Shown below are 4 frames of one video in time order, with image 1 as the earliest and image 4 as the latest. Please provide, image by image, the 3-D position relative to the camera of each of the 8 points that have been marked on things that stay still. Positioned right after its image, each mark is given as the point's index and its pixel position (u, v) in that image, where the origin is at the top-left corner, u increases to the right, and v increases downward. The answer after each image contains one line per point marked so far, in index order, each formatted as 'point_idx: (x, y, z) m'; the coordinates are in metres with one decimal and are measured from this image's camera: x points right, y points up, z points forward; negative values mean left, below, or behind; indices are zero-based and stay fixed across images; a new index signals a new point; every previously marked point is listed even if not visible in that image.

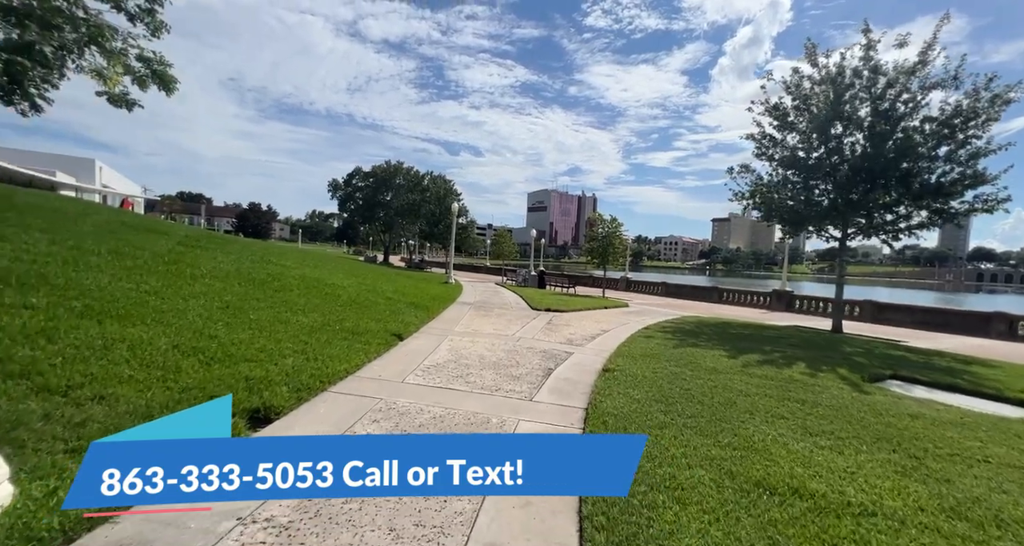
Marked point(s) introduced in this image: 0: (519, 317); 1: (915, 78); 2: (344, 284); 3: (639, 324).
0: (+0.2, -1.2, +12.4) m
1: (+7.5, +3.6, +8.7) m
2: (-4.1, -0.3, +11.2) m
3: (+3.3, -1.4, +12.2) m
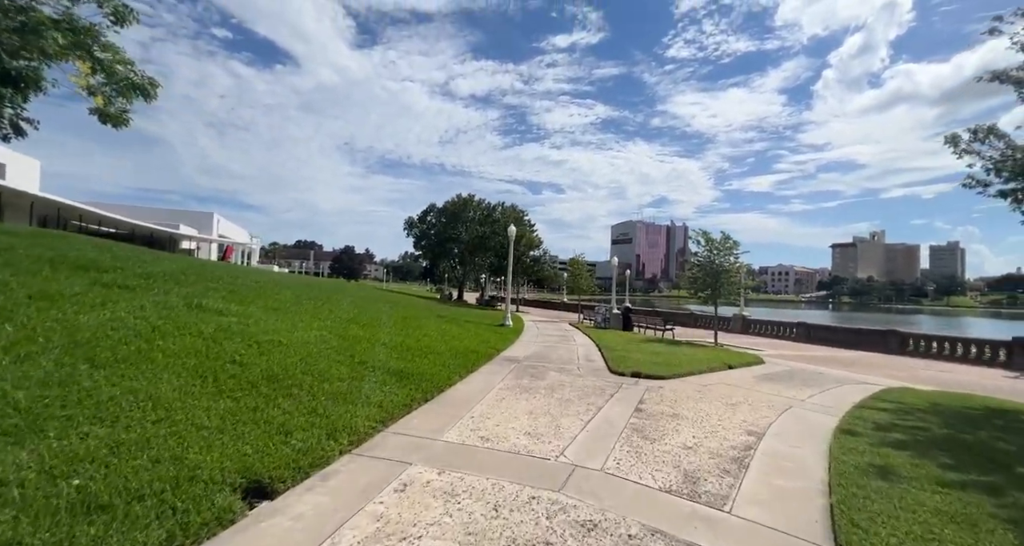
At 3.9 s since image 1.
0: (+1.2, -1.9, +7.4) m
1: (+7.7, +3.4, +2.8) m
2: (-3.2, -1.0, +7.0) m
3: (+4.2, -2.1, +6.6) m
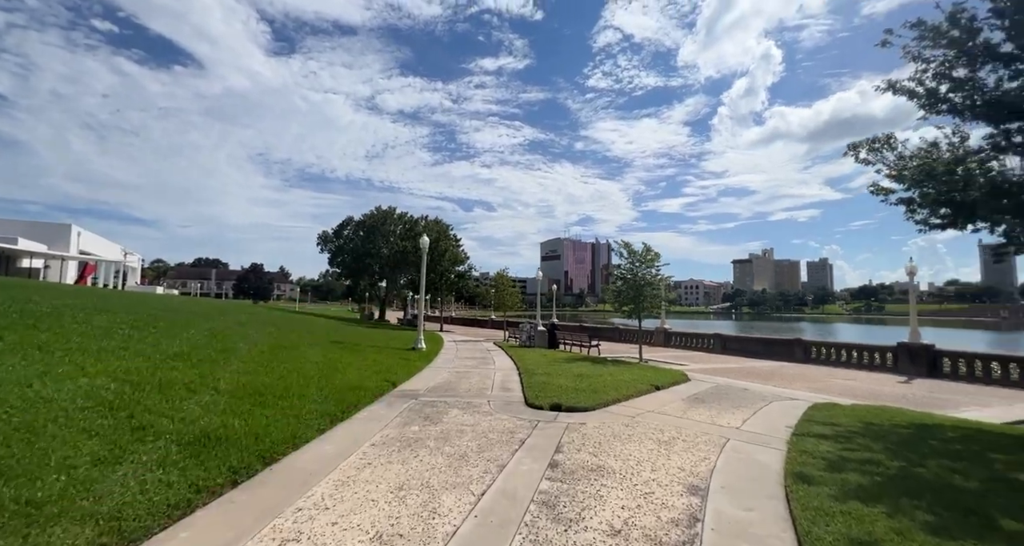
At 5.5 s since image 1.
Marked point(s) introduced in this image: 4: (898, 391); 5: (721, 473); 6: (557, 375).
0: (-0.3, -2.1, +5.7) m
1: (+6.7, +3.4, +2.3) m
2: (-4.6, -1.2, +4.7) m
3: (+2.8, -2.2, +5.4) m
4: (+11.2, -3.4, +13.5) m
5: (+2.5, -2.1, +5.3) m
6: (+1.1, -2.6, +12.0) m
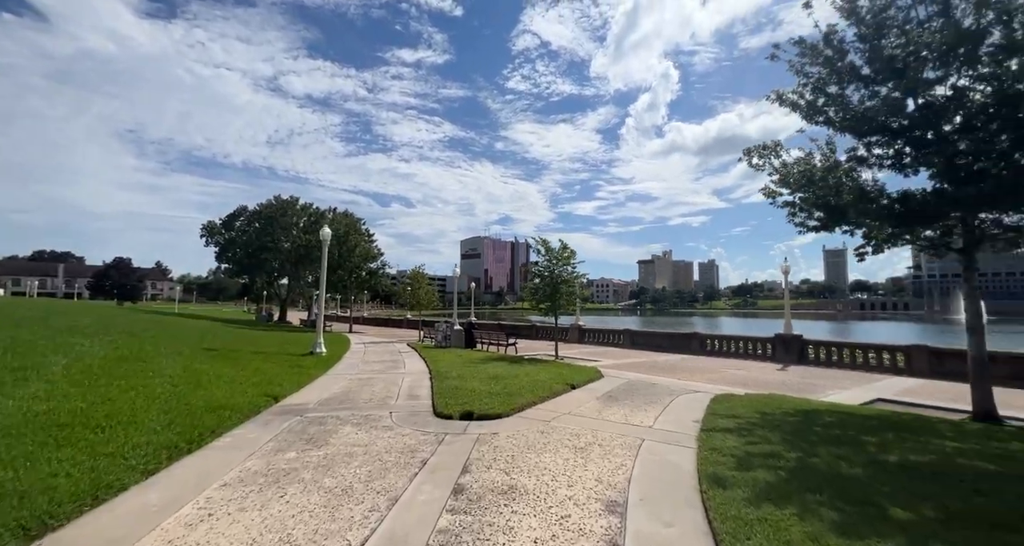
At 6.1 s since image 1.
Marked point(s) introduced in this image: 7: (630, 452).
0: (-1.4, -2.0, +4.8) m
1: (+6.2, +3.4, +2.7) m
2: (-5.4, -1.1, +3.1) m
3: (+1.8, -2.2, +5.1) m
4: (+8.6, -3.4, +14.5) m
5: (+1.5, -2.1, +4.9) m
6: (-1.0, -2.6, +11.3) m
7: (+1.7, -2.4, +6.4) m
